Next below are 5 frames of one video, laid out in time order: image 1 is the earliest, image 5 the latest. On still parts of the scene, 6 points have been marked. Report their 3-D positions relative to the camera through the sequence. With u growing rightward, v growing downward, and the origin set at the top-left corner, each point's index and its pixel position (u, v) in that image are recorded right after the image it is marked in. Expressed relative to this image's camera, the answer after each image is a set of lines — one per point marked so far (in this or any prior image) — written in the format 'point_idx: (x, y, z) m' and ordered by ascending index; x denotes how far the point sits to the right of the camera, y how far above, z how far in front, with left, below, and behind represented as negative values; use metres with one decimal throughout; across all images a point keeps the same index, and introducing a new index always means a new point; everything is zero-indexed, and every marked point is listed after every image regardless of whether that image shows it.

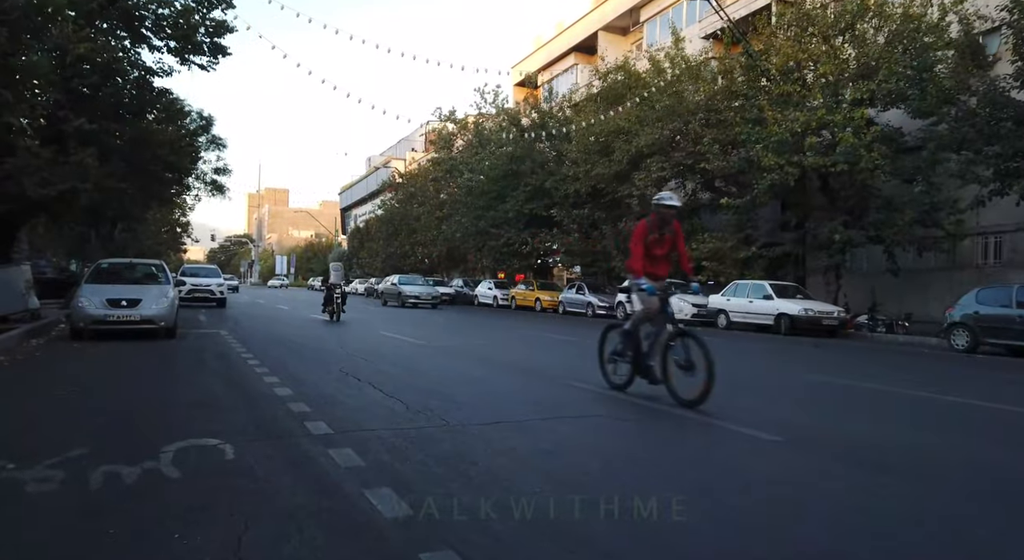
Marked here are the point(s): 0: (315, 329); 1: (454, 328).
0: (-4.9, -1.3, +17.9) m
1: (-1.5, -1.5, +19.3) m
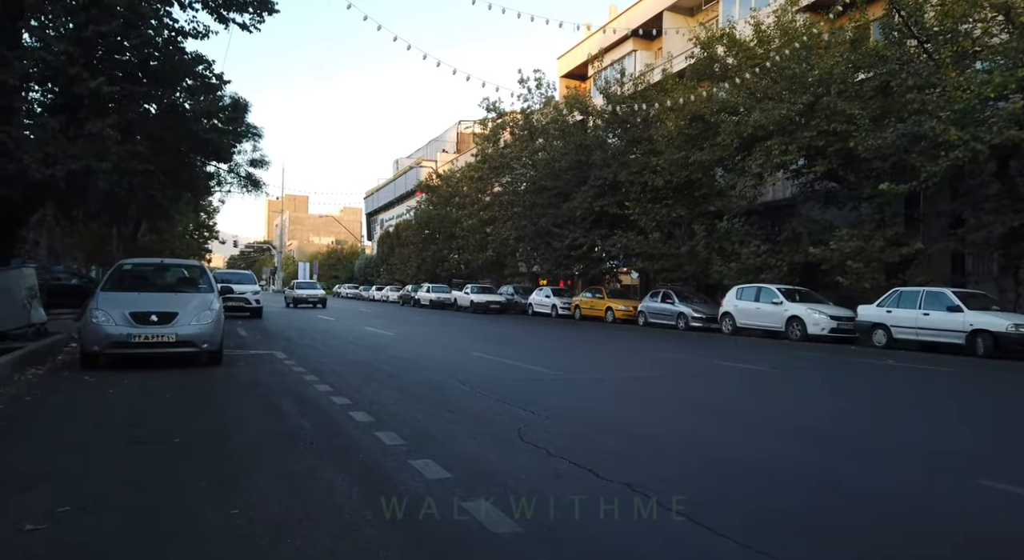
0: (-2.4, -1.4, +14.4) m
1: (+1.0, -1.6, +15.7) m
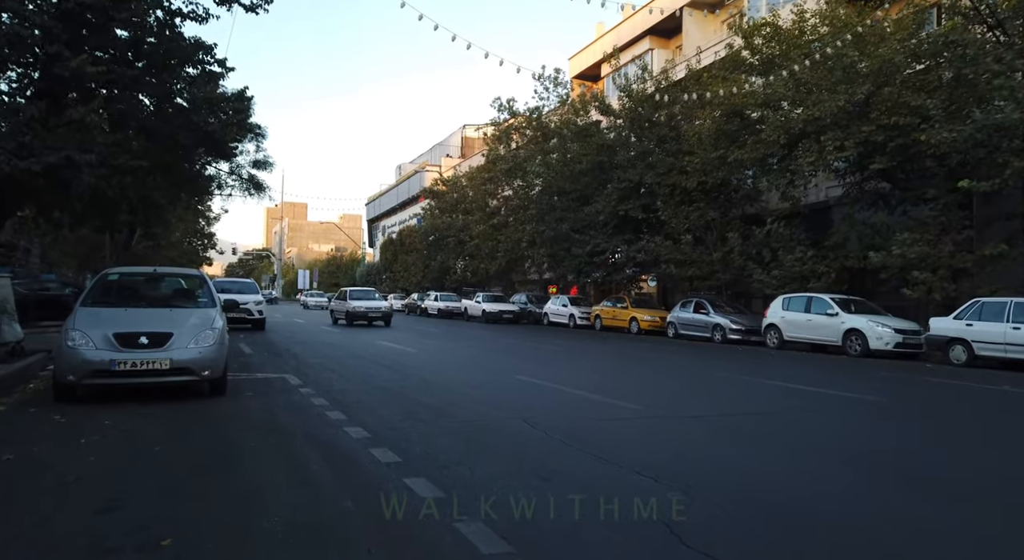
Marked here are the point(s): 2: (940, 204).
0: (-1.7, -1.6, +12.7) m
1: (+1.7, -1.8, +14.0) m
2: (+12.2, +2.1, +20.1) m
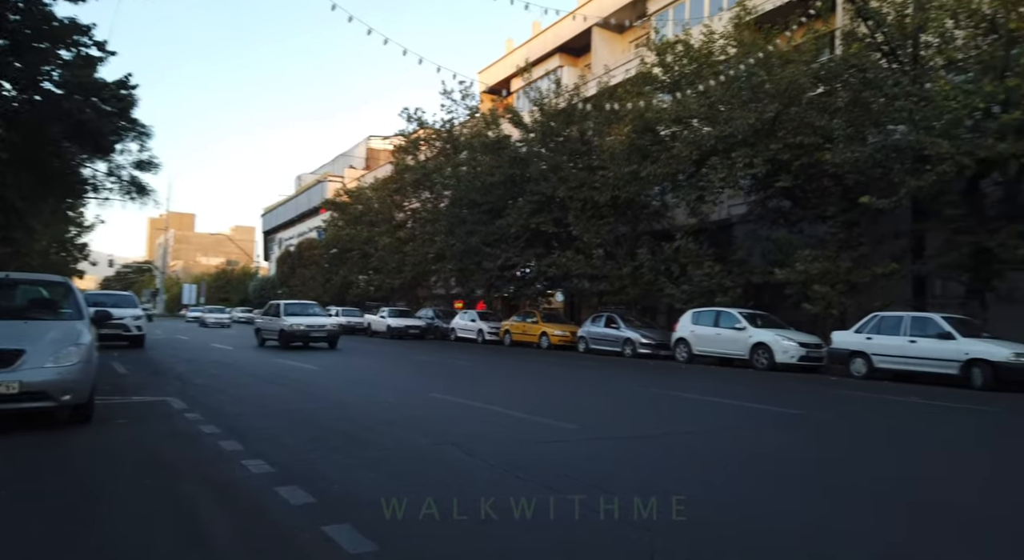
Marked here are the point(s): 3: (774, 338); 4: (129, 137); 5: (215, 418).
0: (-3.1, -1.8, +11.6) m
1: (+0.1, -2.1, +13.4) m
2: (+9.7, +1.7, +21.0) m
3: (+6.9, -1.5, +18.5) m
4: (-10.8, +4.1, +20.0) m
5: (-3.4, -1.6, +8.2) m
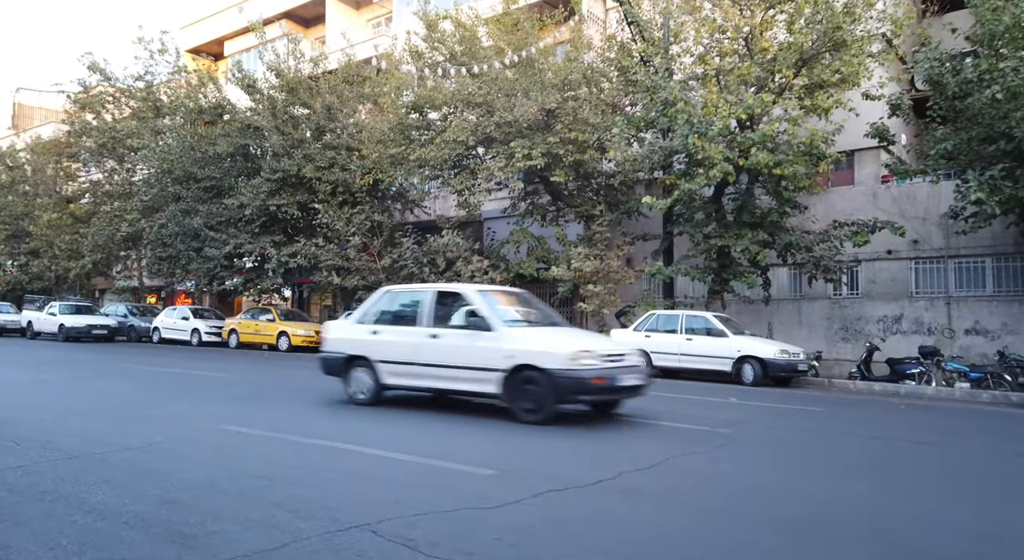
0: (-5.0, -1.6, +7.5) m
1: (-2.9, -1.9, +10.4) m
2: (+2.8, +1.7, +21.3) m
3: (+1.2, -1.4, +17.9) m
4: (-15.4, +4.5, +11.9) m
5: (-3.9, -1.4, +4.2) m
